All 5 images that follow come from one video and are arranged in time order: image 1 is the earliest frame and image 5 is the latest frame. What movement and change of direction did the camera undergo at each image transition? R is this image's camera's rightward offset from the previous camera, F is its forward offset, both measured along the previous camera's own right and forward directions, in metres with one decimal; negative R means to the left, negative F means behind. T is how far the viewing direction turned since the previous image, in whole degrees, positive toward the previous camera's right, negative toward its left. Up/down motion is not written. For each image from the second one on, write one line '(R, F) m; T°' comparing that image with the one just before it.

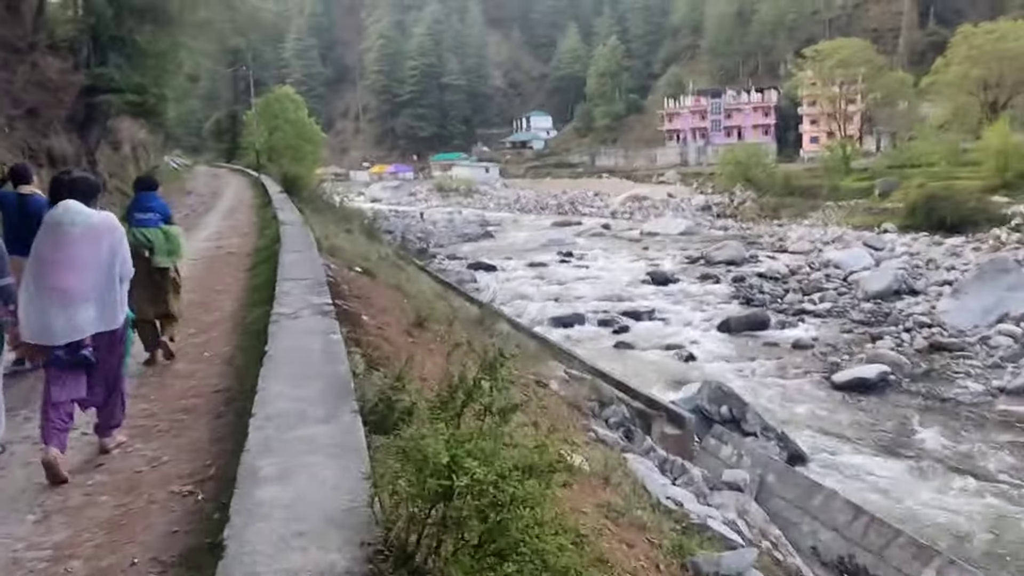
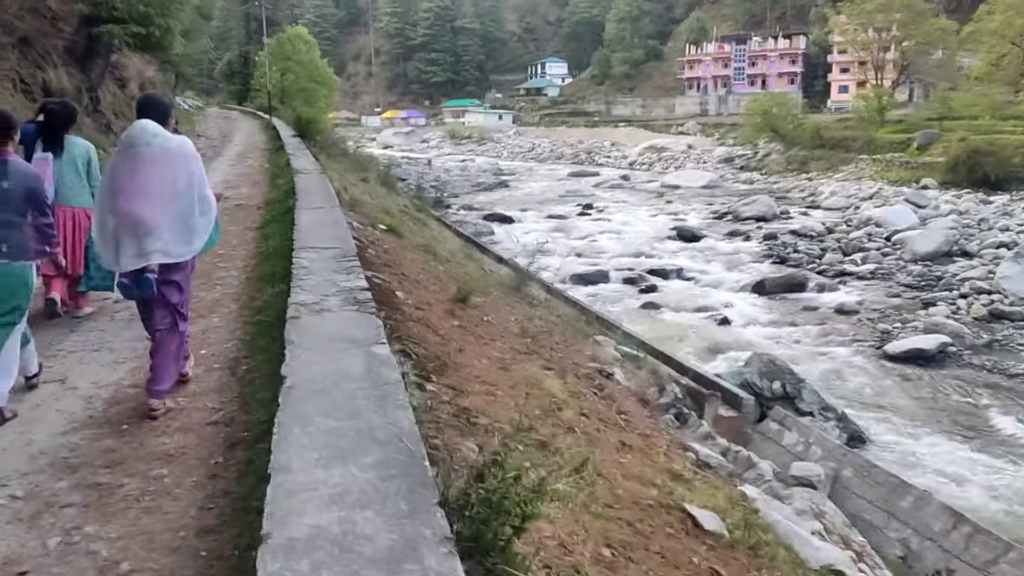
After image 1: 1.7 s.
(-0.3, +1.0) m; -1°
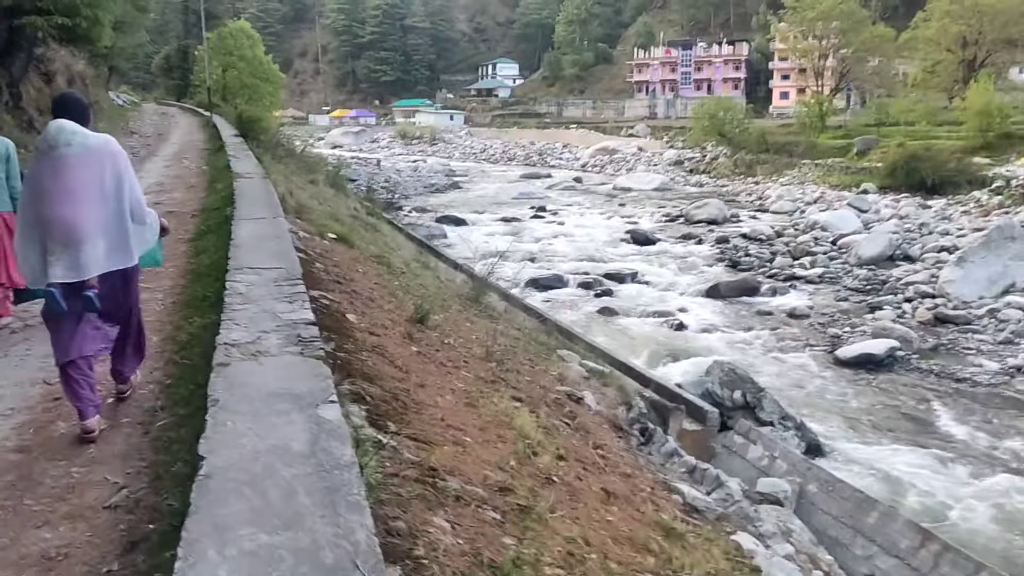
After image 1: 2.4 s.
(-0.1, +0.4) m; +3°
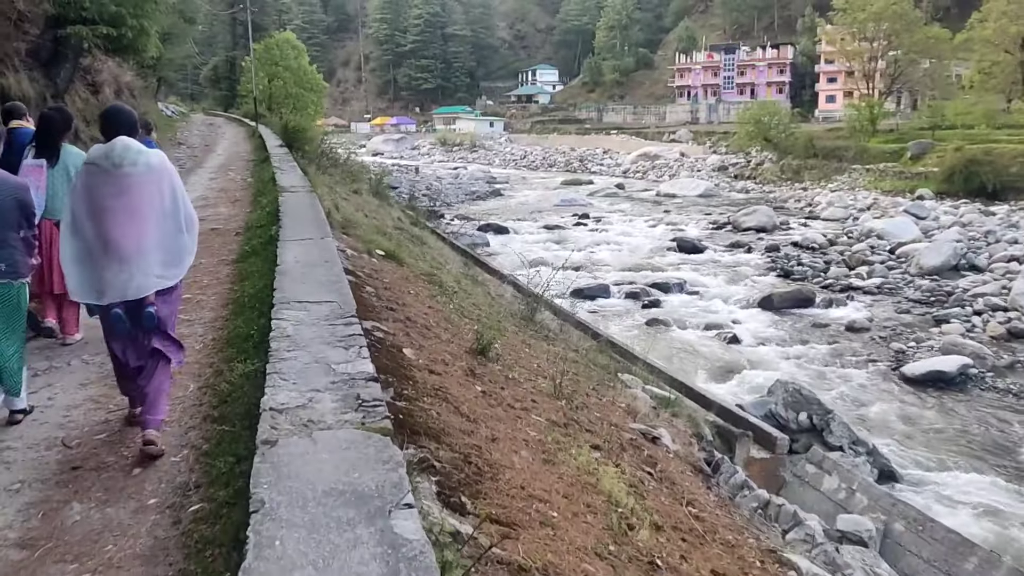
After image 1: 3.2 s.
(-0.2, +0.4) m; -3°
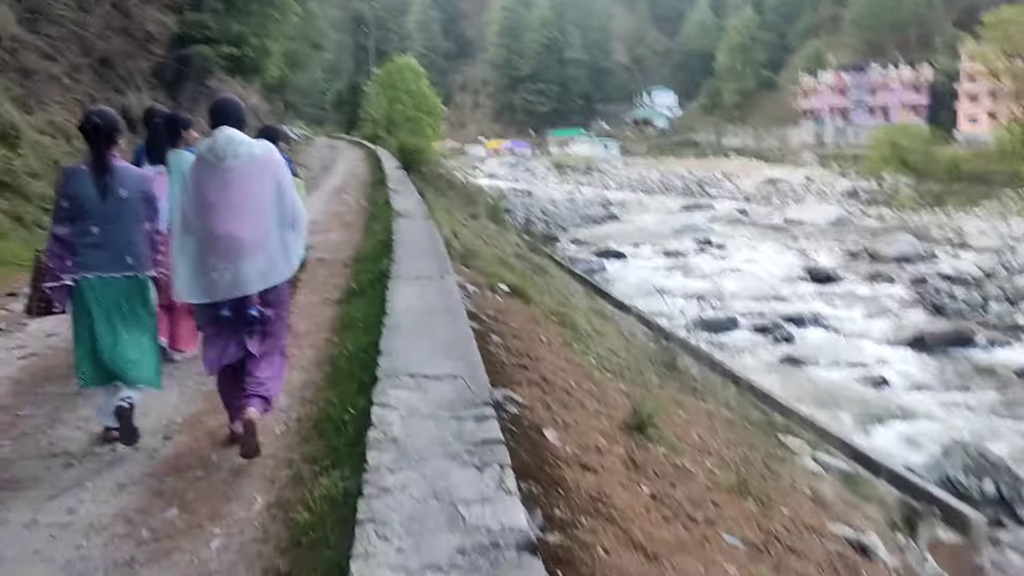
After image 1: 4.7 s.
(-0.2, +0.9) m; -8°
